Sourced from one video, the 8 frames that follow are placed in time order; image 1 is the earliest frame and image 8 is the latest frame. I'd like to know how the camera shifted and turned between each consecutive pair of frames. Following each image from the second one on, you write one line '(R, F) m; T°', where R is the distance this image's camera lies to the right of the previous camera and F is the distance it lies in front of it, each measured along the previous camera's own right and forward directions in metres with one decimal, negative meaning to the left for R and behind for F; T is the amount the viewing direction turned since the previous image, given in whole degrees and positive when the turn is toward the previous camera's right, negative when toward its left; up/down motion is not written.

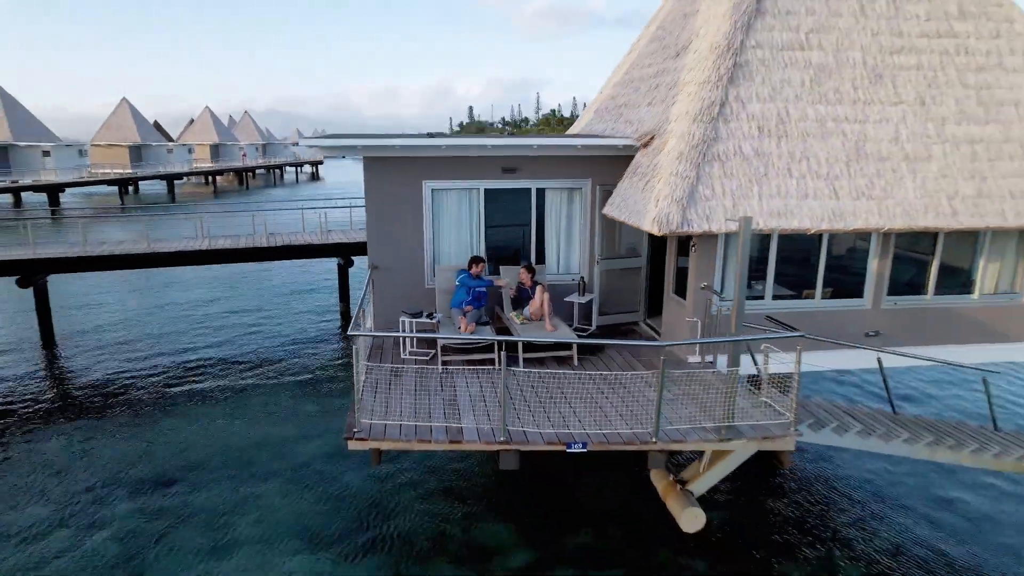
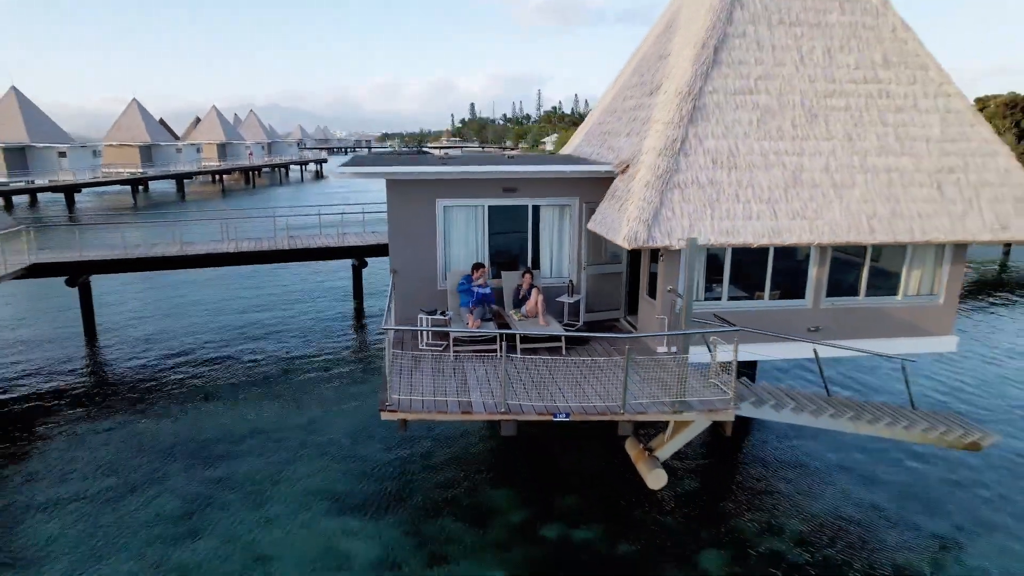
(0.0, -0.7) m; 0°
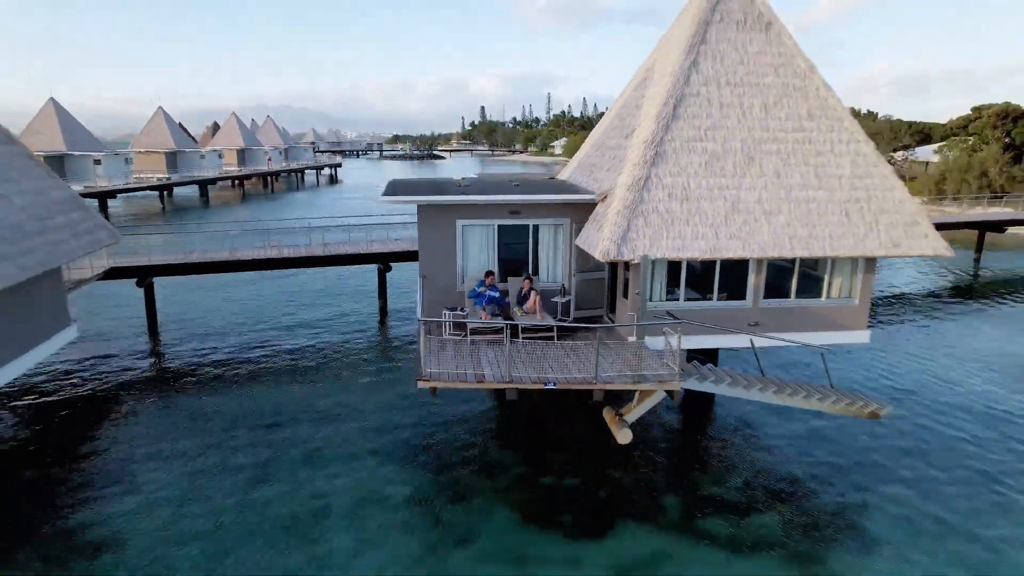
(0.0, -1.2) m; -1°
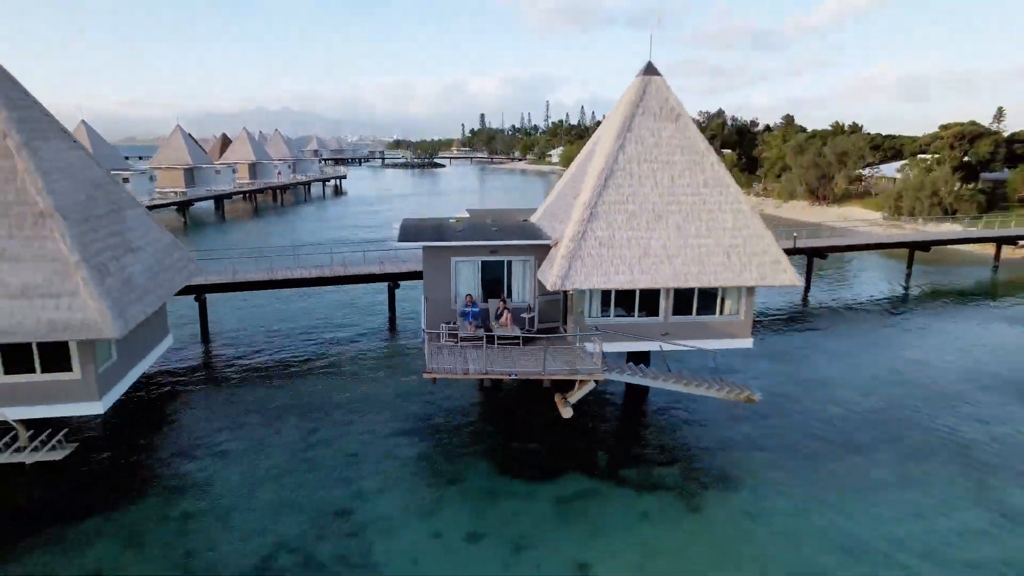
(+0.2, -2.2) m; 0°
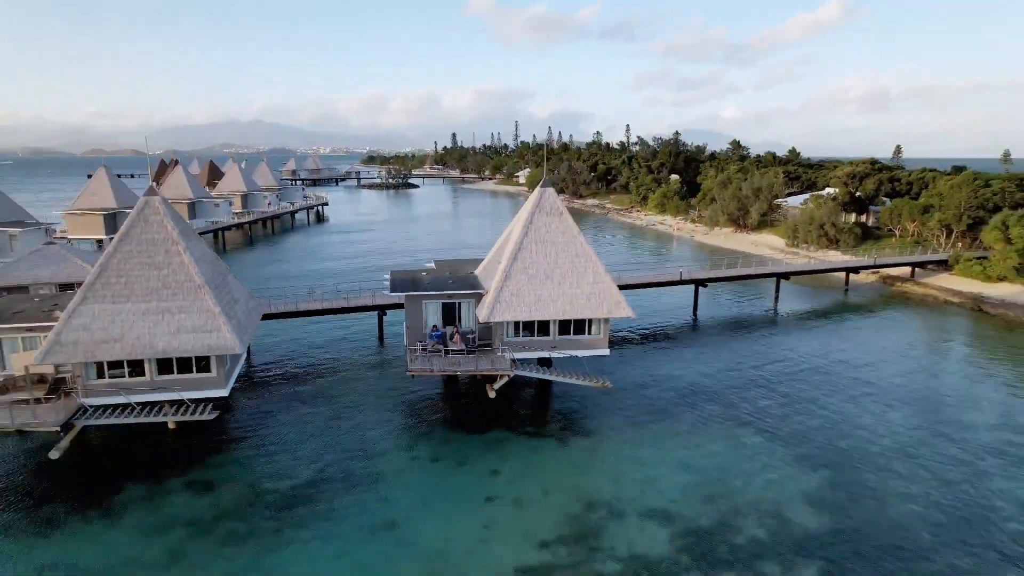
(+0.5, -4.9) m; +2°
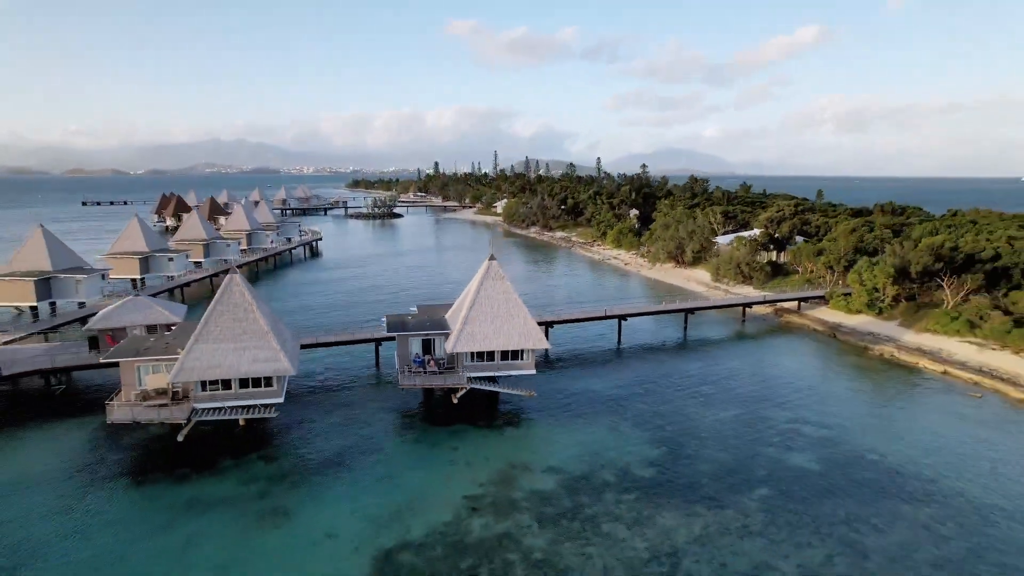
(+0.7, -6.0) m; +1°
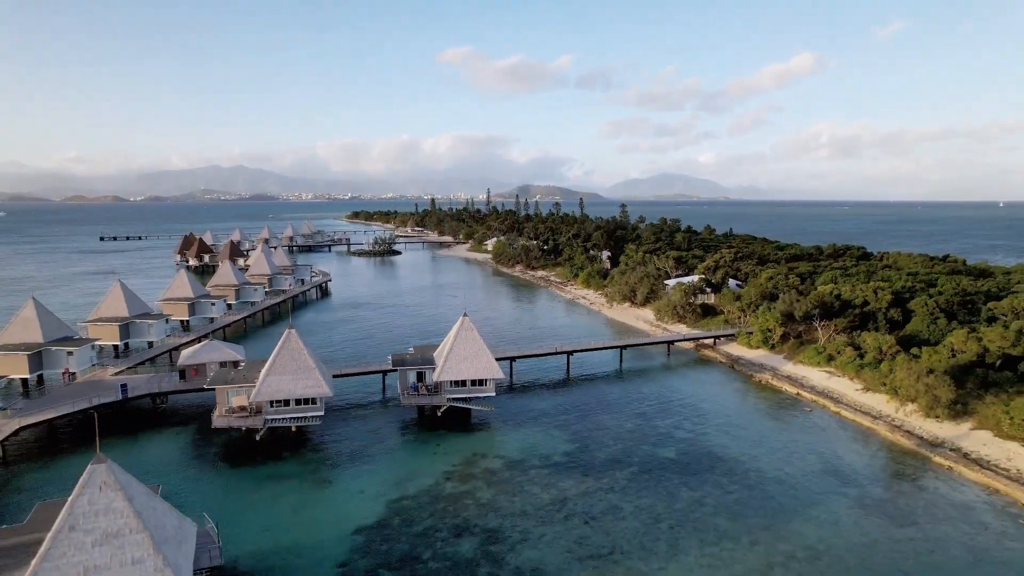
(+1.2, -8.2) m; 0°
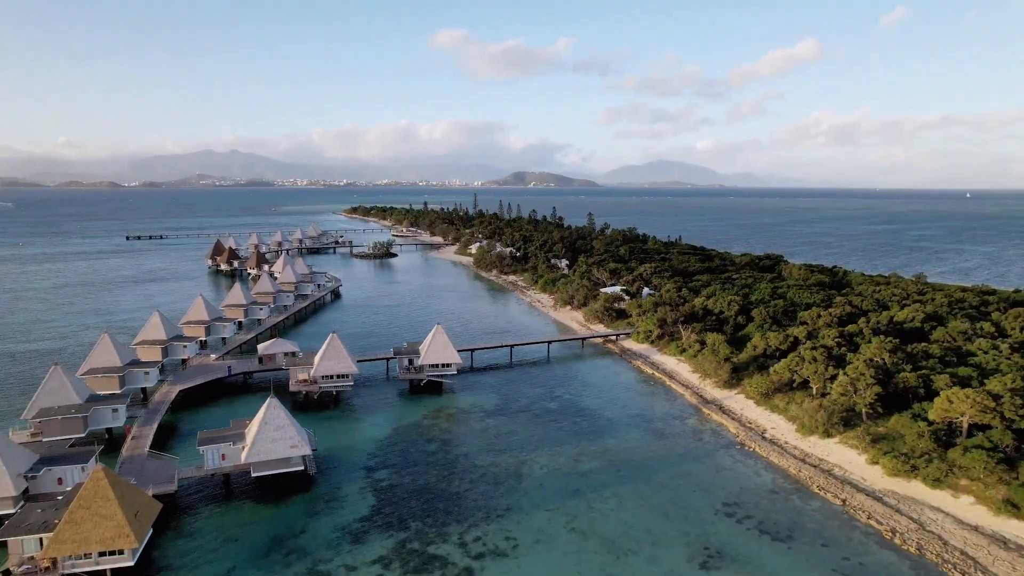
(+2.5, -16.2) m; 0°
